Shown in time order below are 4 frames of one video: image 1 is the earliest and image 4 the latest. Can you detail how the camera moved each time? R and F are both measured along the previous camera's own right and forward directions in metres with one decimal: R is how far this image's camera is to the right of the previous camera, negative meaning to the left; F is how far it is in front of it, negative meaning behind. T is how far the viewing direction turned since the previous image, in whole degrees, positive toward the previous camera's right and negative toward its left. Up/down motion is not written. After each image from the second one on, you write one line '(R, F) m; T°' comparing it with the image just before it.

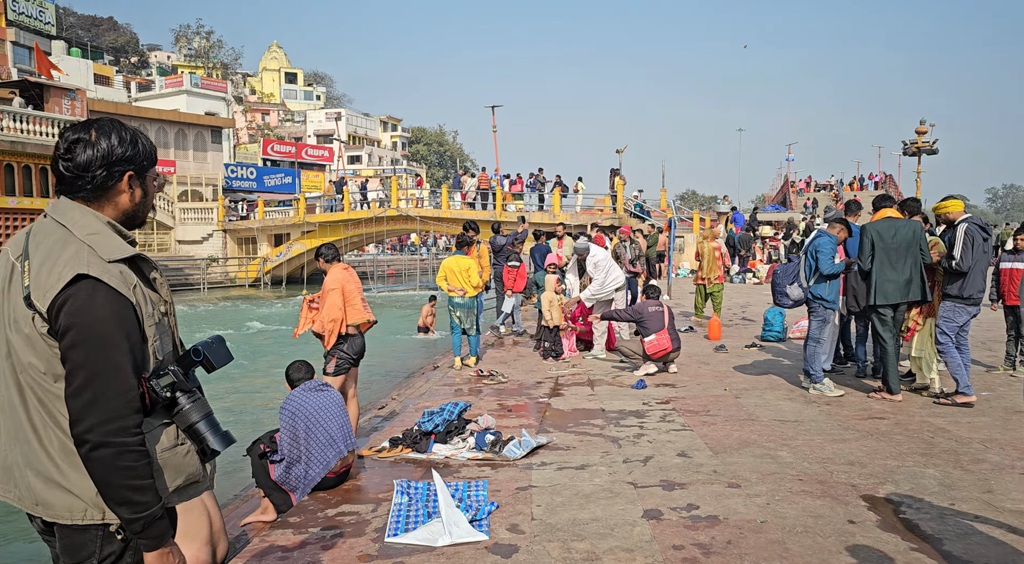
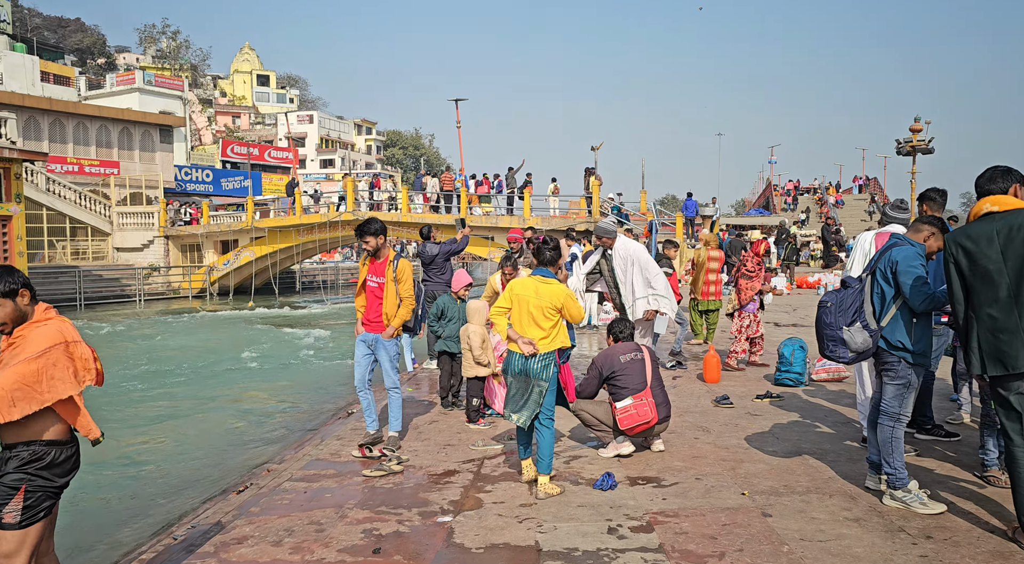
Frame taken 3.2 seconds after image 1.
(+0.6, +2.7) m; +1°
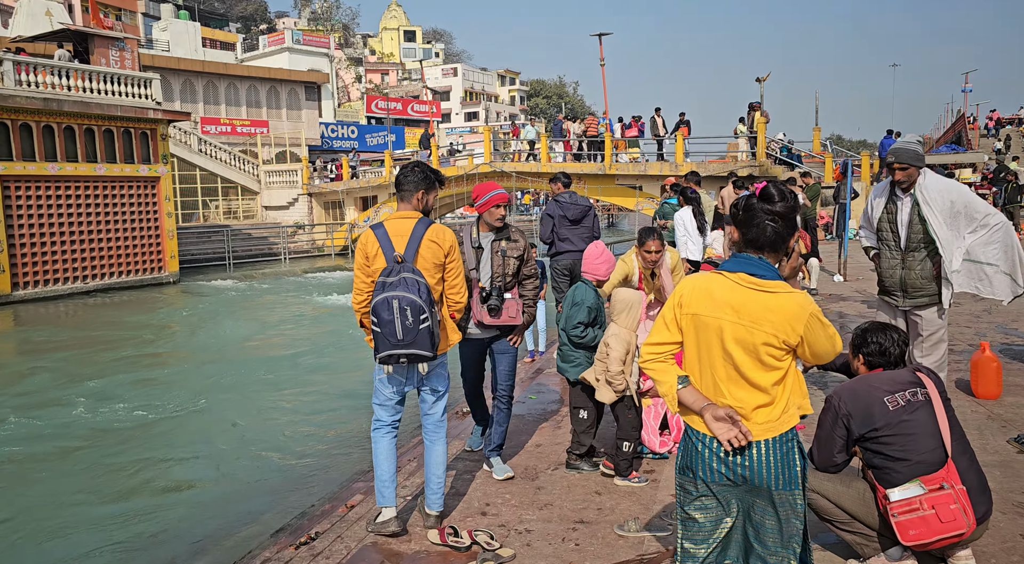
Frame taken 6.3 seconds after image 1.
(-0.1, +2.3) m; -12°
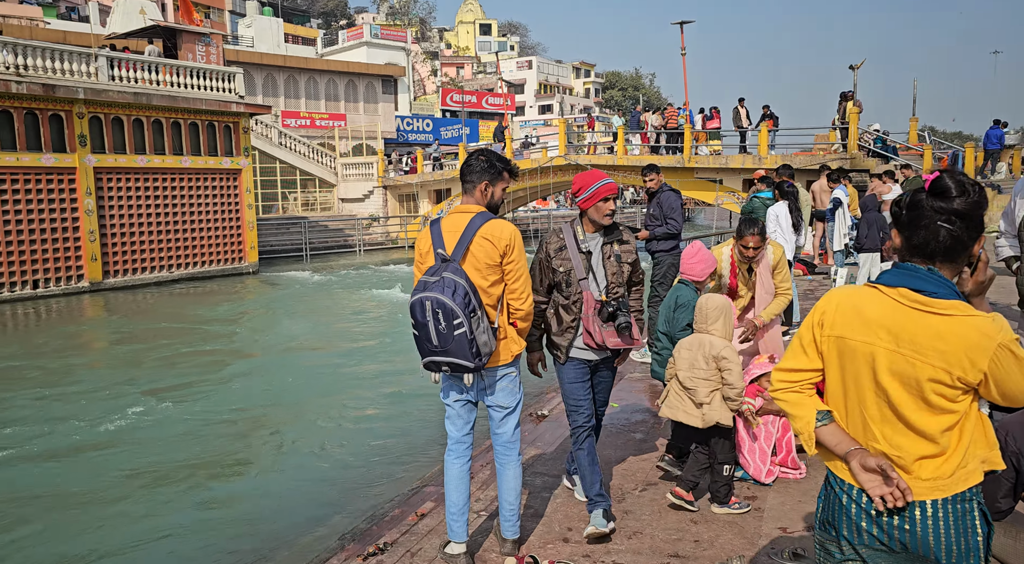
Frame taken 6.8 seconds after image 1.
(-0.1, +0.4) m; -6°
